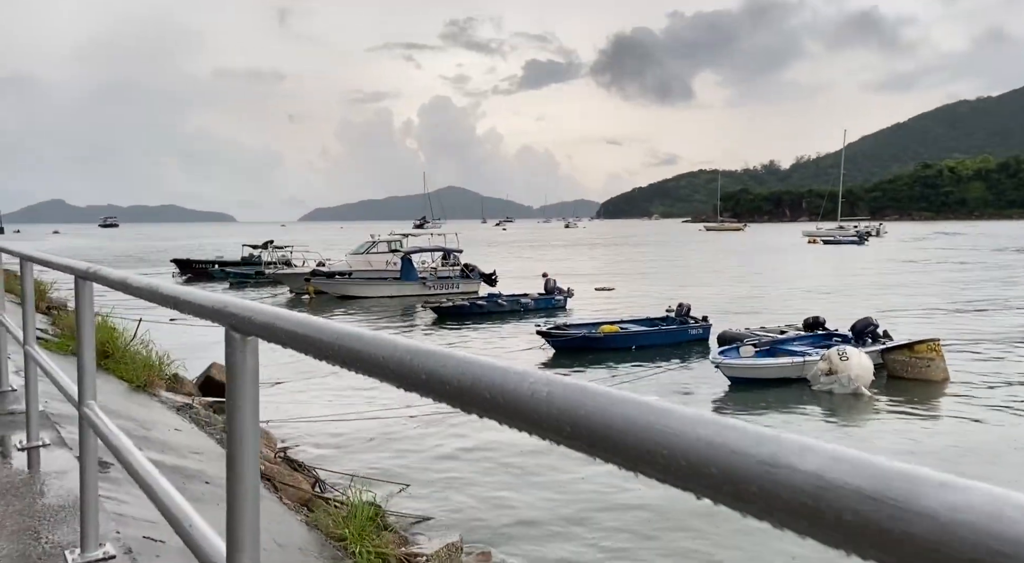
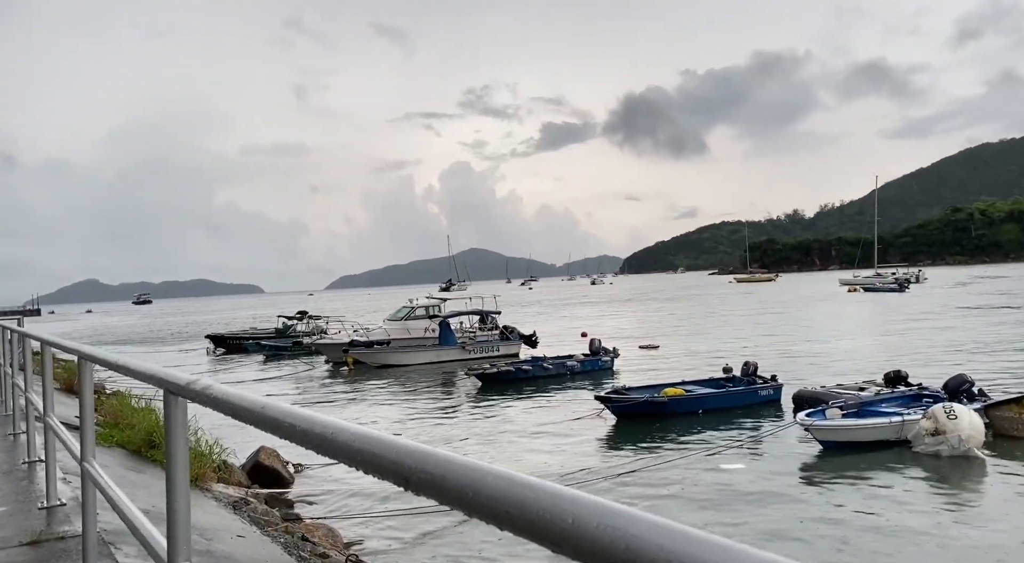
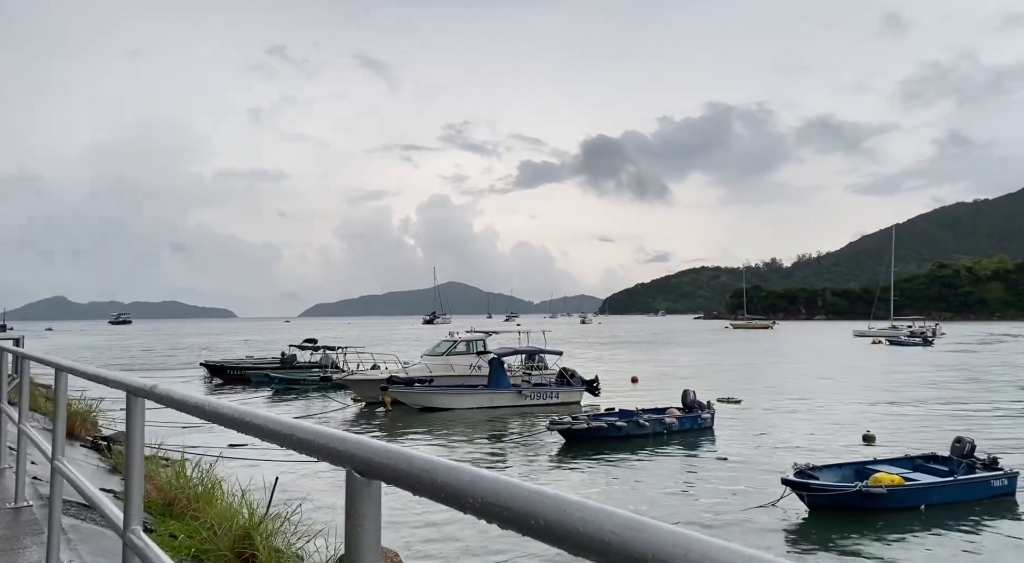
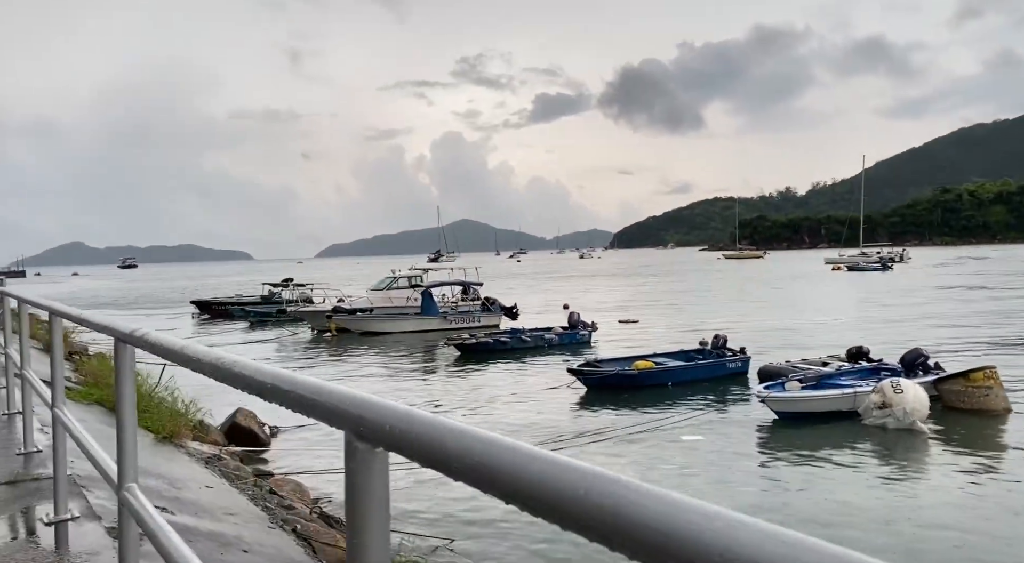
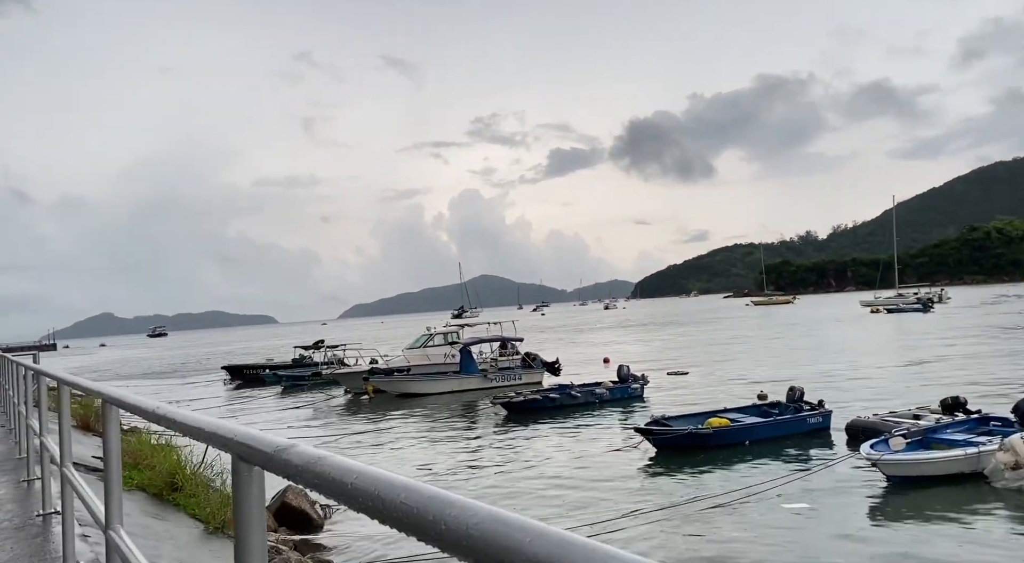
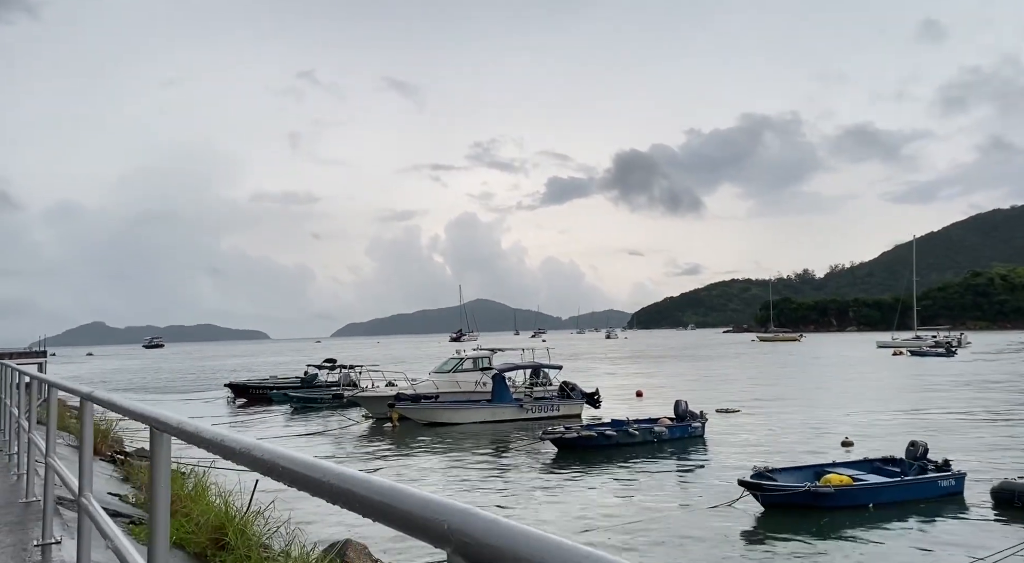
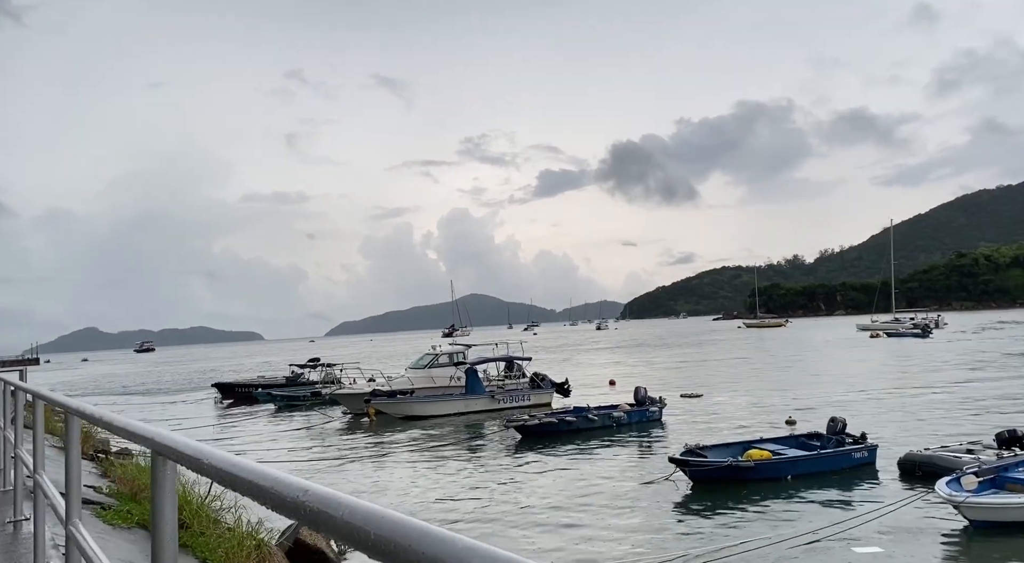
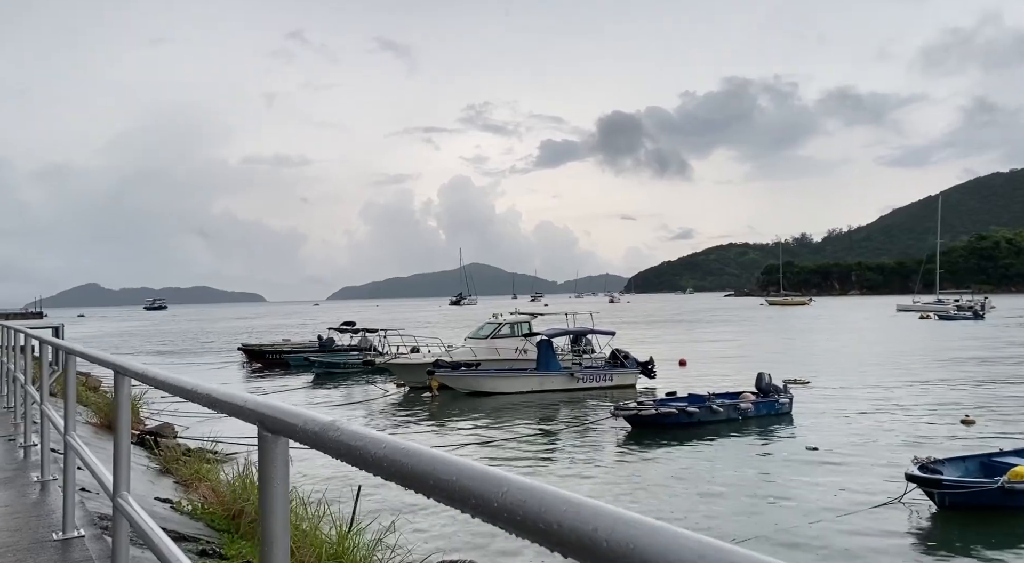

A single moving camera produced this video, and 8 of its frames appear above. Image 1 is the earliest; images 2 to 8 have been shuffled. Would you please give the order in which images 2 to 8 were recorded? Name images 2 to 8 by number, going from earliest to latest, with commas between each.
4, 2, 5, 7, 6, 3, 8
